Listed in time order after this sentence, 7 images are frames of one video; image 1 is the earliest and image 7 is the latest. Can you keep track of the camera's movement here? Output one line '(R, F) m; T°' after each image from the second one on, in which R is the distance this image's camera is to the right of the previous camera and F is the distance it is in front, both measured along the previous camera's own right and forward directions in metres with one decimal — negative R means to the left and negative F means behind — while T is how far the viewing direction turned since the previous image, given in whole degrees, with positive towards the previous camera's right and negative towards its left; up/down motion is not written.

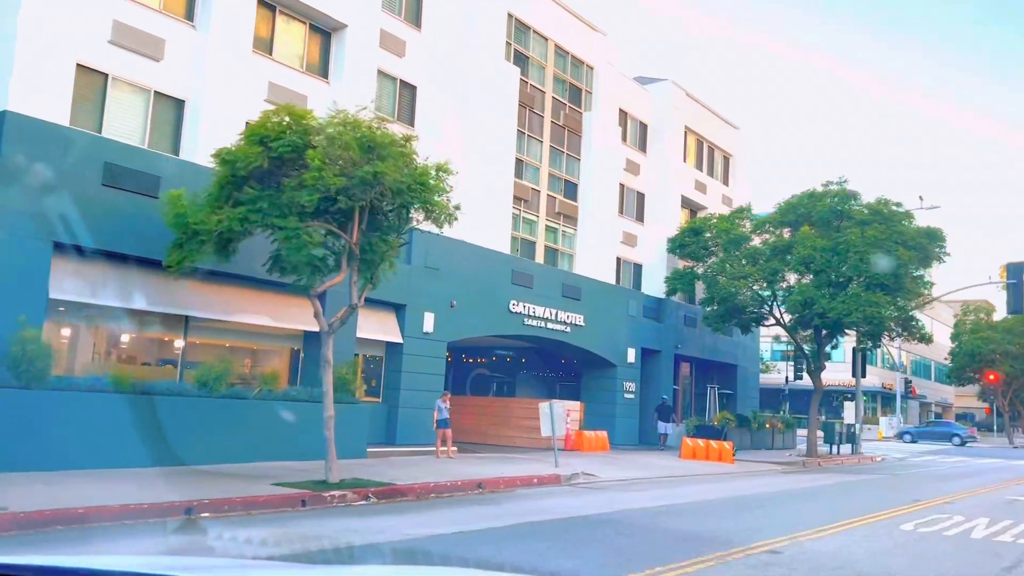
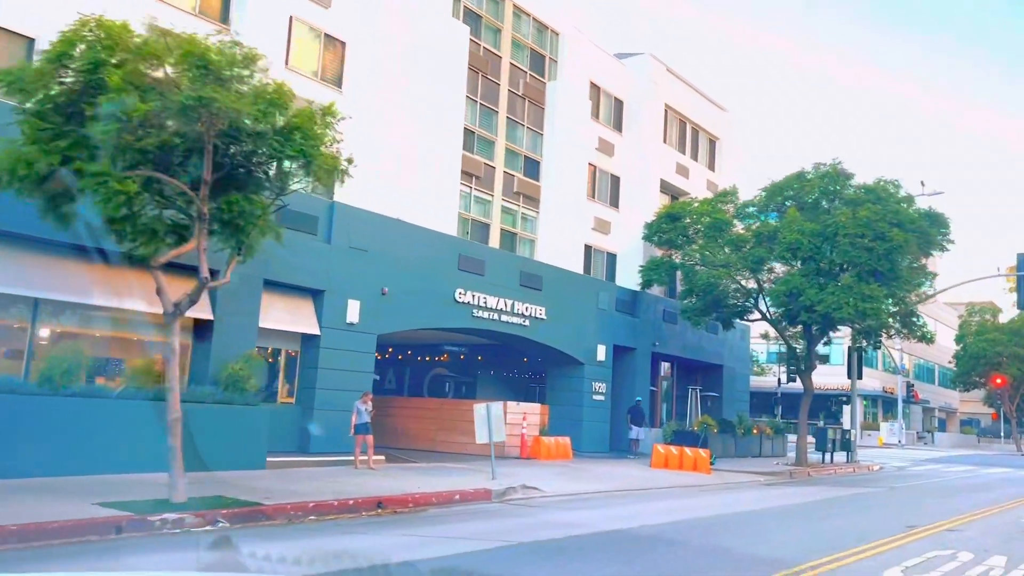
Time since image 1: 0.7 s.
(+1.6, +3.1) m; 0°
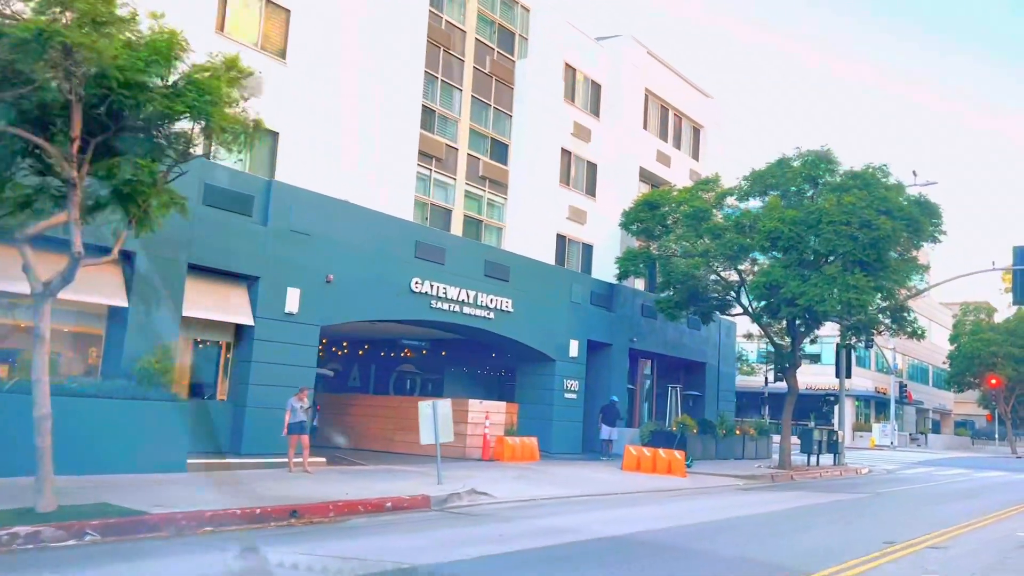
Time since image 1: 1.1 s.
(+0.9, +1.6) m; 0°
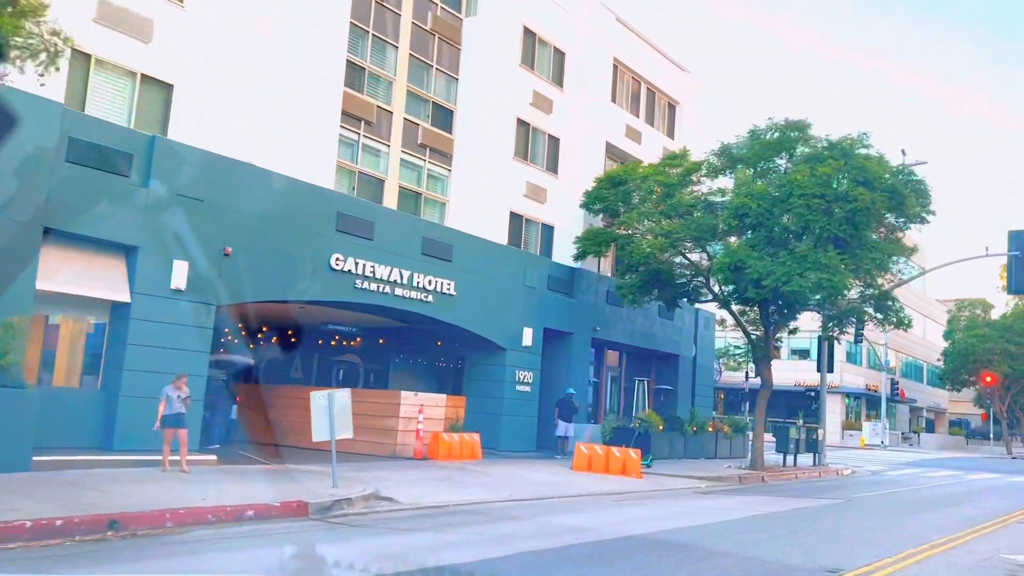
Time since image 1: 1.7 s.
(+1.5, +2.4) m; 0°
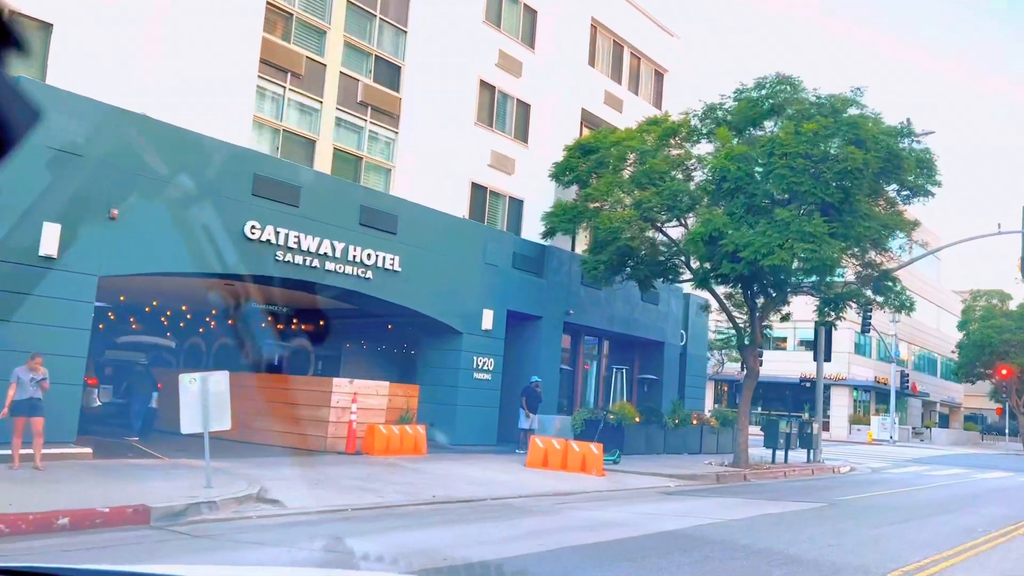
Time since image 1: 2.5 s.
(+1.5, +2.4) m; -1°
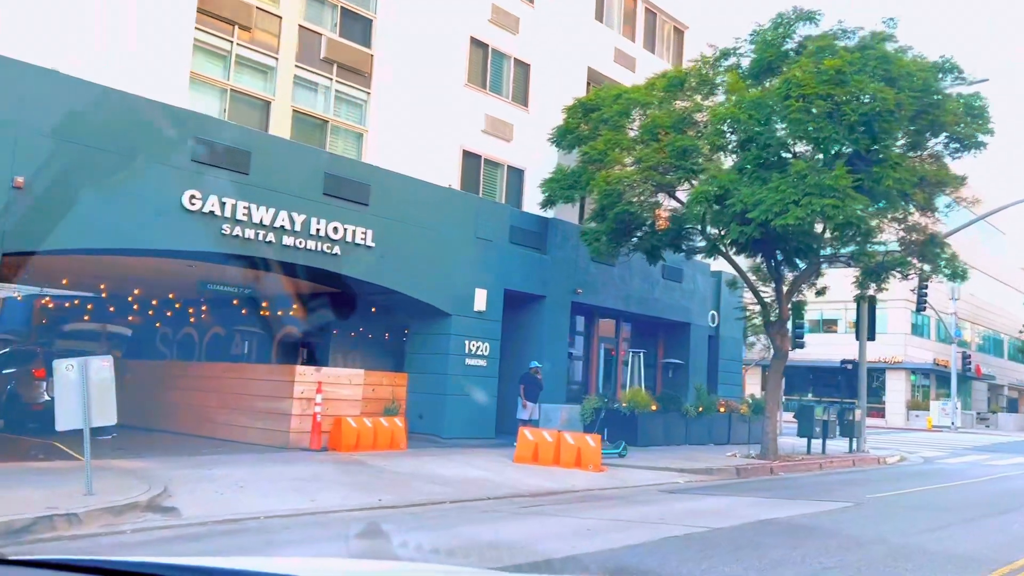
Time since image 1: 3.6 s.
(+1.4, +2.3) m; -4°
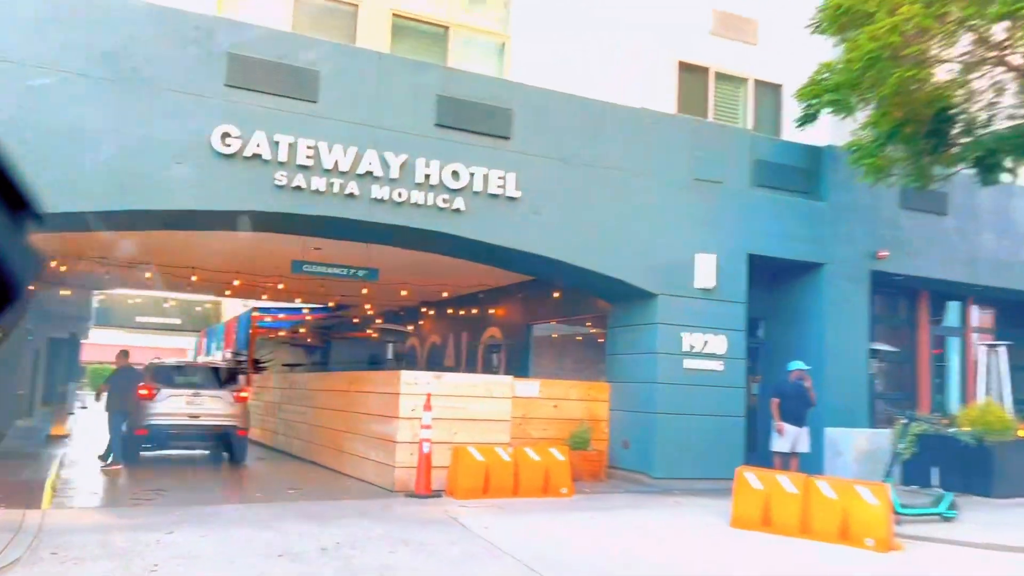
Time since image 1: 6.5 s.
(+1.9, +6.8) m; -23°
